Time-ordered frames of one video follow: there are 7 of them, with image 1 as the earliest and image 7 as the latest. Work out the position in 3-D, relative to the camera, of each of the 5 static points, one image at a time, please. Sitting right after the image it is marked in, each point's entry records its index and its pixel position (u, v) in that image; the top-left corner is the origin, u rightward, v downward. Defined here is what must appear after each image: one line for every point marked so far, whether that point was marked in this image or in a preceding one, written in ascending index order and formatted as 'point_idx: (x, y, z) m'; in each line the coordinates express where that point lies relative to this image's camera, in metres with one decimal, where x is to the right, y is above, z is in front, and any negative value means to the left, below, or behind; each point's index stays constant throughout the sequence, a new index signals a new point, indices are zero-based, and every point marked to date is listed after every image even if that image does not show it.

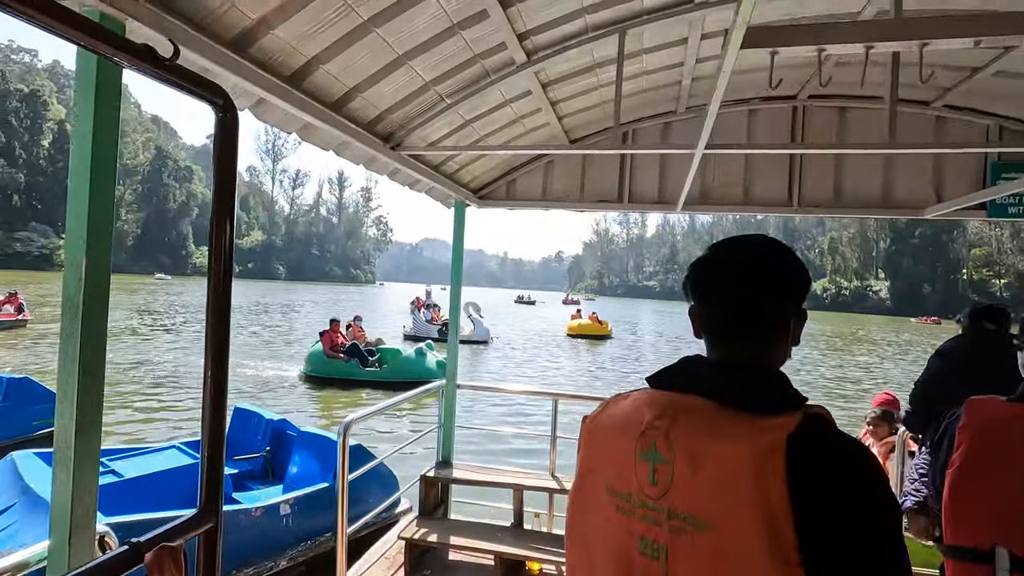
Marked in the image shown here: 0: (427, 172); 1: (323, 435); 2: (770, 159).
0: (-0.6, +0.9, +3.8) m
1: (-1.7, -1.3, +4.8) m
2: (+2.1, +1.0, +4.3) m
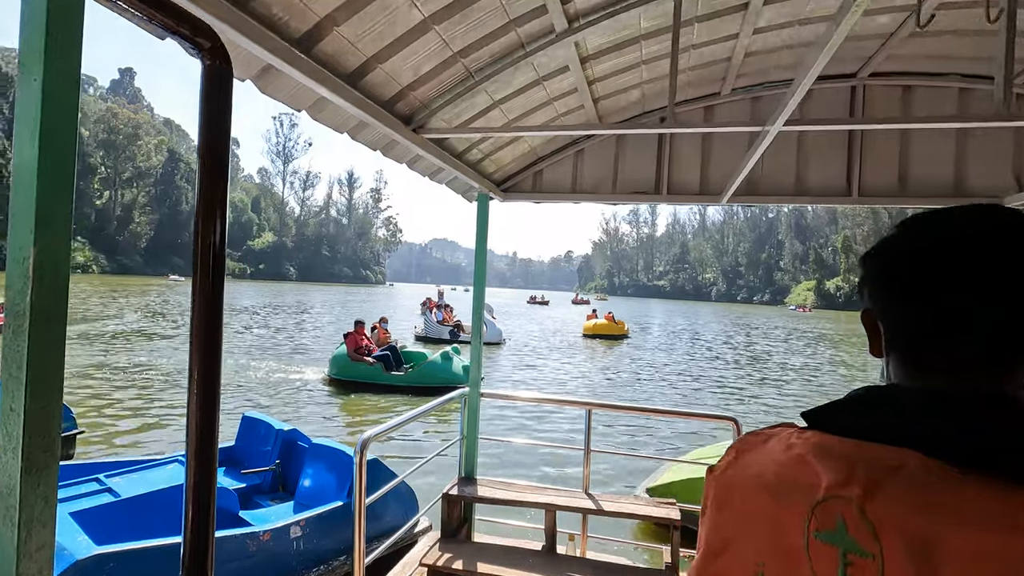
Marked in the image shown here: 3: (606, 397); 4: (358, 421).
0: (-0.4, +0.9, +3.5) m
1: (-1.5, -1.3, +4.5) m
2: (+2.3, +1.0, +3.9) m
3: (+3.1, -3.2, +17.3) m
4: (-3.4, -2.7, +11.5) m
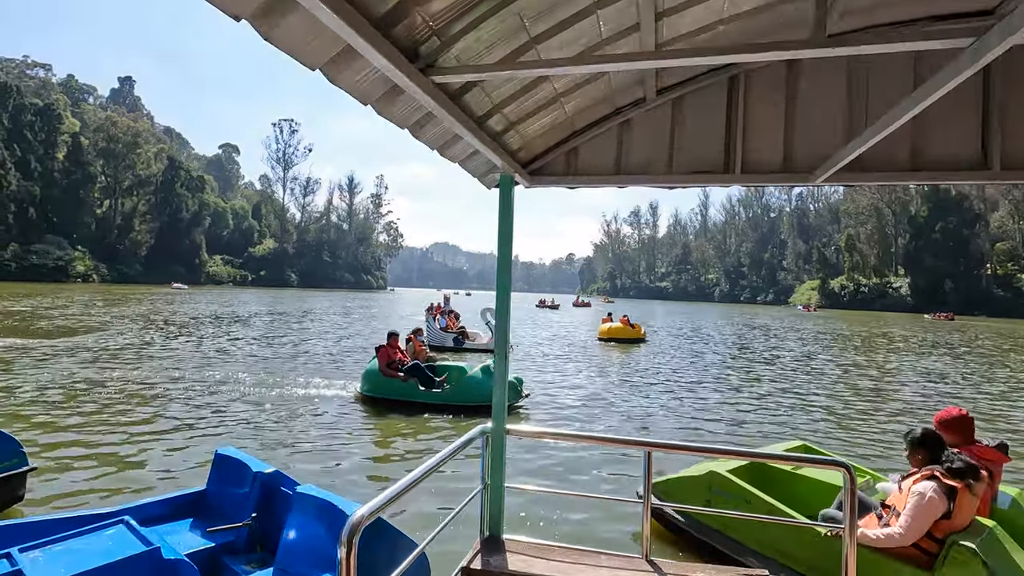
0: (-0.2, +0.8, +2.6) m
1: (-1.3, -1.4, +3.6) m
2: (+2.5, +1.0, +3.0) m
3: (+3.4, -3.3, +16.4) m
4: (-3.1, -2.9, +10.6) m
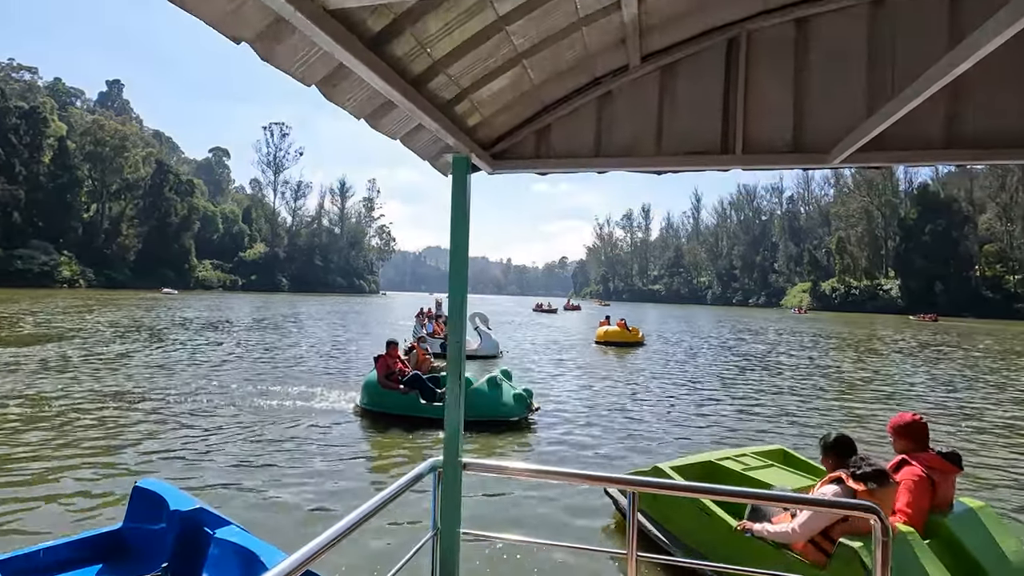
0: (-0.4, +0.8, +2.0) m
1: (-1.5, -1.4, +3.0) m
2: (+2.3, +1.0, +2.5) m
3: (+3.0, -3.4, +15.9) m
4: (-3.4, -3.0, +10.0) m
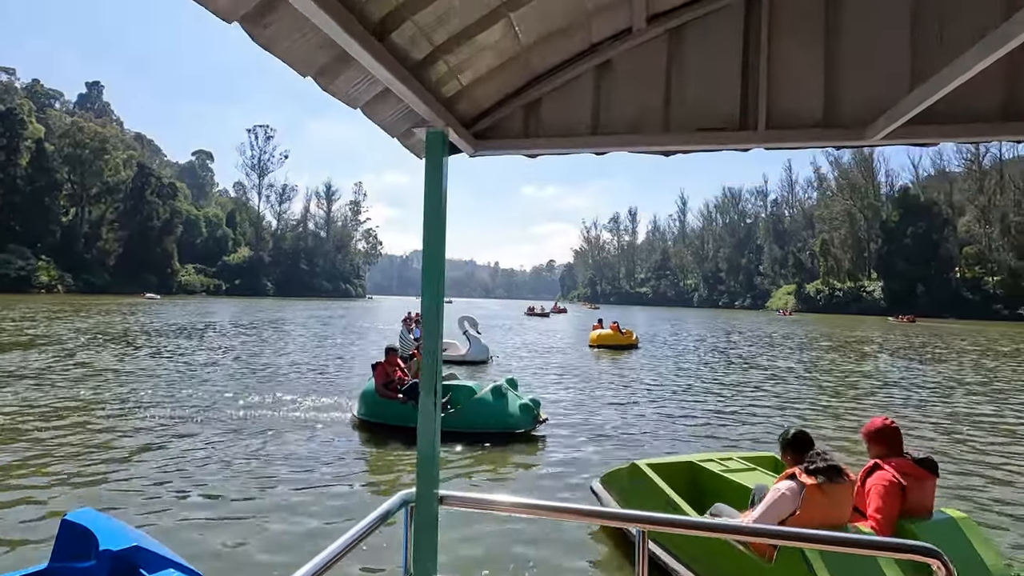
0: (-0.5, +0.8, +1.6) m
1: (-1.6, -1.4, +2.6) m
2: (+2.2, +1.0, +2.2) m
3: (+2.6, -3.5, +15.5) m
4: (-3.6, -3.0, +9.5) m
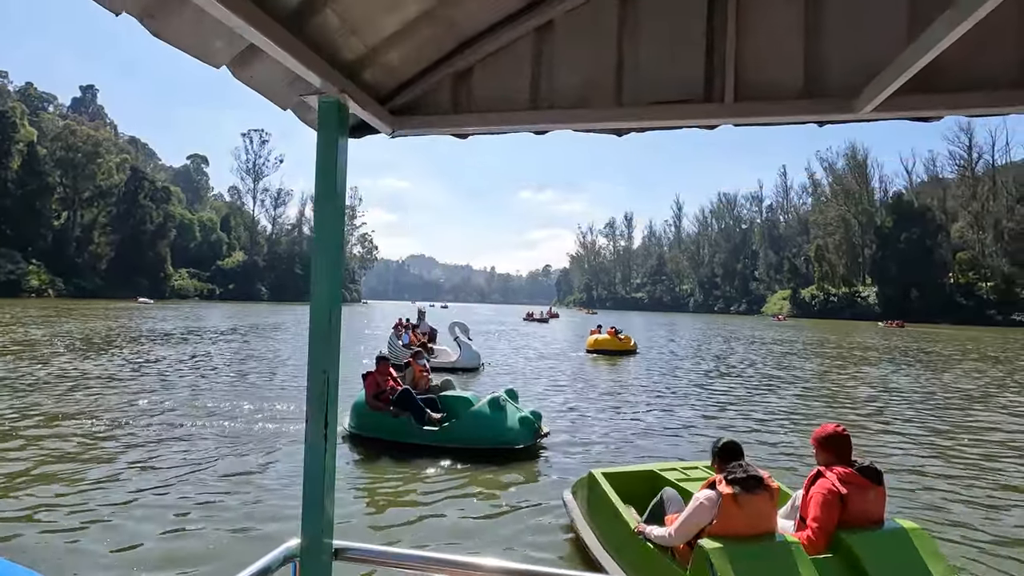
0: (-0.4, +0.8, +1.2) m
1: (-1.5, -1.5, +2.1) m
2: (+2.3, +1.0, +1.8) m
3: (+2.6, -3.6, +15.1) m
4: (-3.6, -3.1, +9.0) m
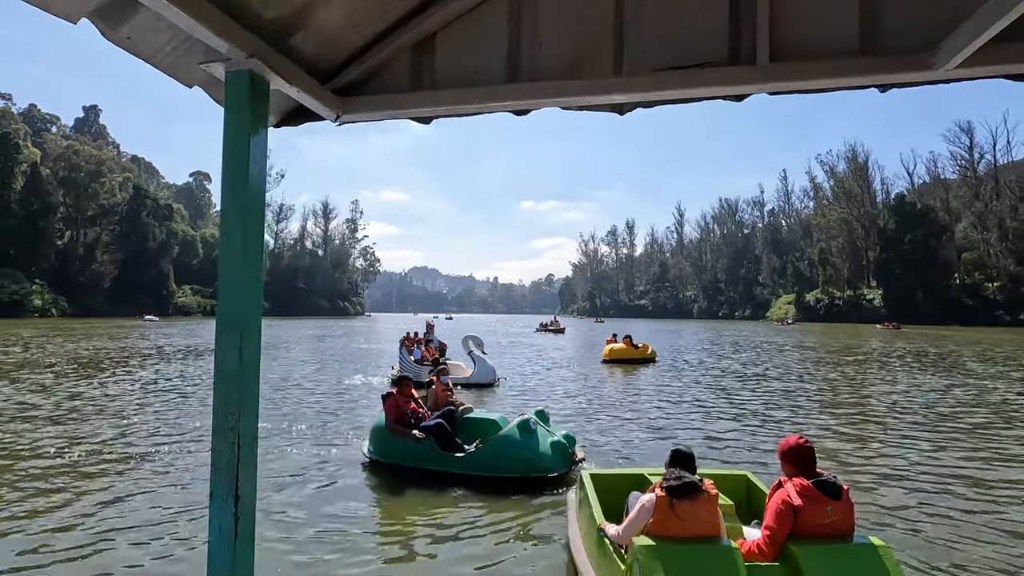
0: (-0.5, +0.7, +0.8) m
1: (-1.6, -1.6, +1.6) m
2: (+2.2, +1.0, +1.3) m
3: (+2.6, -3.9, +14.5) m
4: (-3.6, -3.3, +8.5) m
